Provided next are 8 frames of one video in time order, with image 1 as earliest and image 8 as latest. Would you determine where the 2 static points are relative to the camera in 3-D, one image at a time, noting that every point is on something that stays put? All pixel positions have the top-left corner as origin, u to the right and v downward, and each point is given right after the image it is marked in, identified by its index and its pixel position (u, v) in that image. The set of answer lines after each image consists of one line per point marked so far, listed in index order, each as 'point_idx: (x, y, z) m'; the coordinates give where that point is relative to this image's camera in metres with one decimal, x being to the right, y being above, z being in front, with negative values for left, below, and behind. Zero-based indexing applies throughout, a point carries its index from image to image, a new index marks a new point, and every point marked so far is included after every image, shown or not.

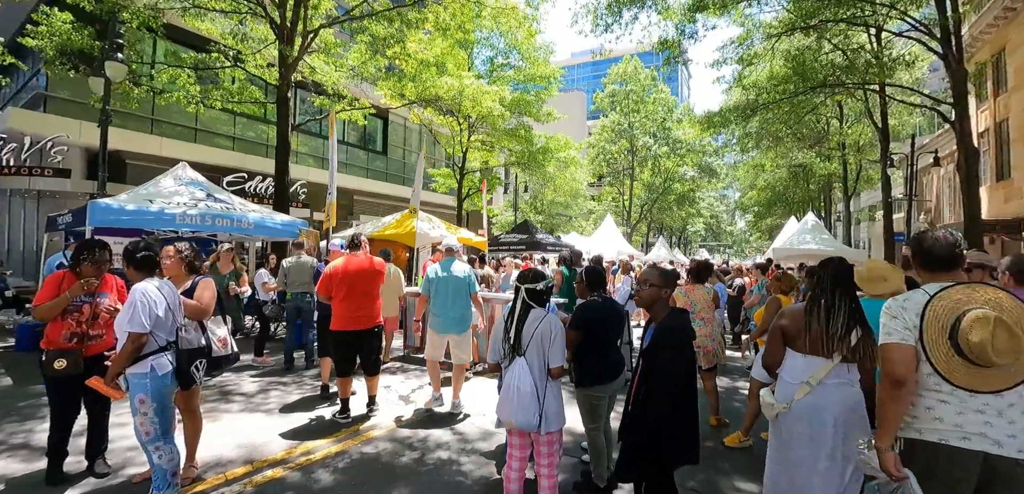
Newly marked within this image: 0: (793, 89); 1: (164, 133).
0: (+7.3, +4.2, +12.9) m
1: (-10.2, +3.4, +14.8) m
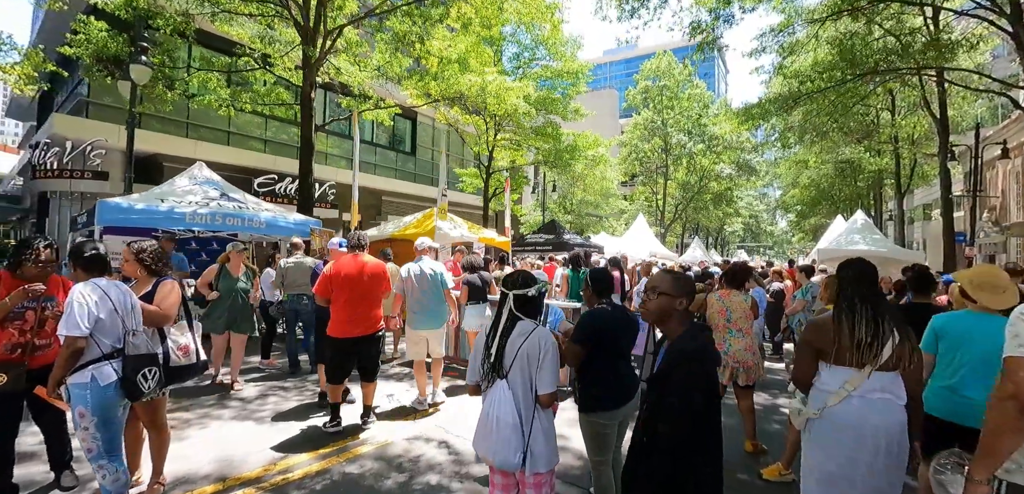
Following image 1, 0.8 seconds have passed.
0: (+7.9, +4.2, +12.0) m
1: (-9.4, +3.3, +15.1) m
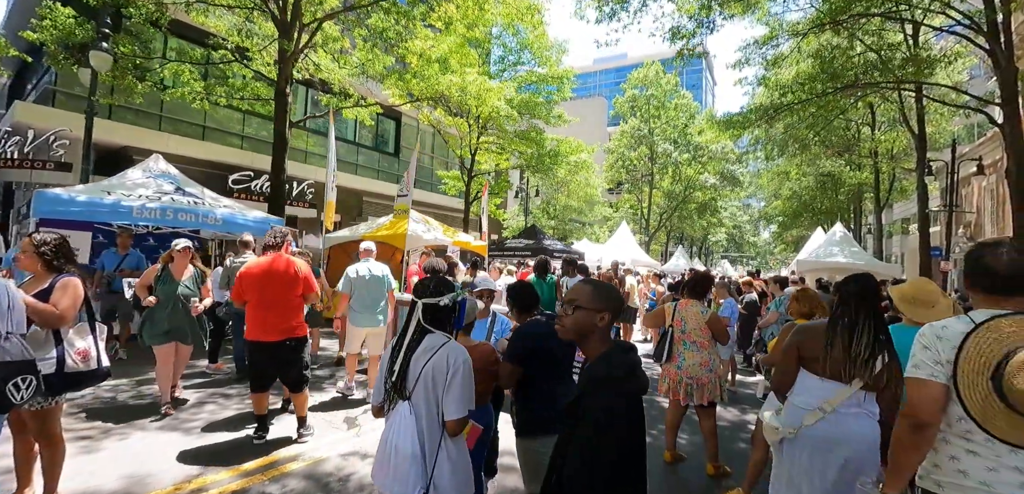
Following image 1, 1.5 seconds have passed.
0: (+7.5, +3.9, +12.1) m
1: (-10.0, +3.4, +14.6) m
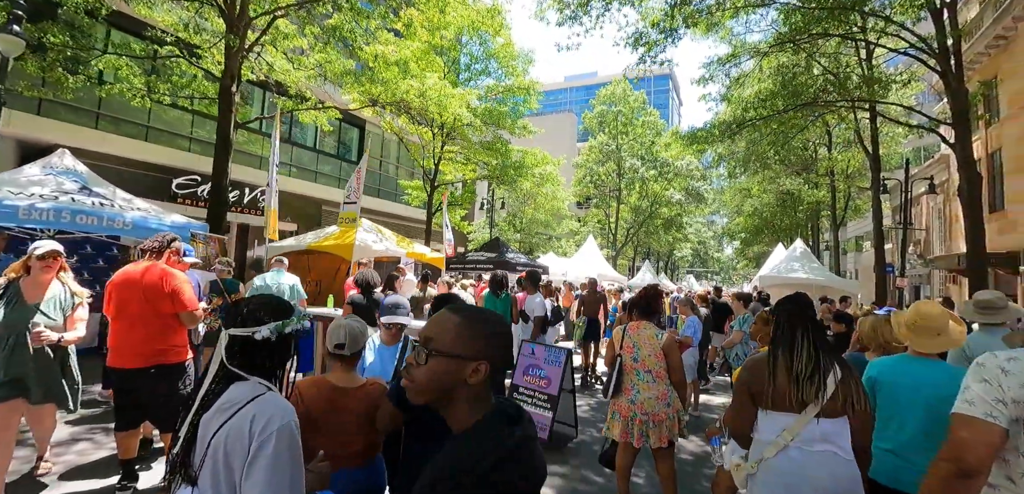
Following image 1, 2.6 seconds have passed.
0: (+6.6, +3.5, +12.2) m
1: (-11.0, +3.2, +13.6) m
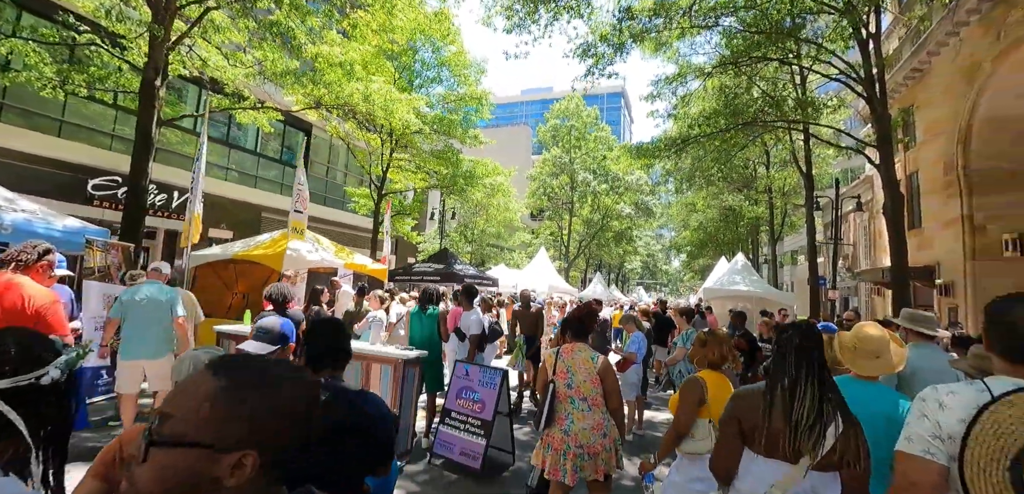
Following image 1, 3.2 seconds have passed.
0: (+5.4, +3.1, +12.5) m
1: (-12.3, +3.0, +12.4) m
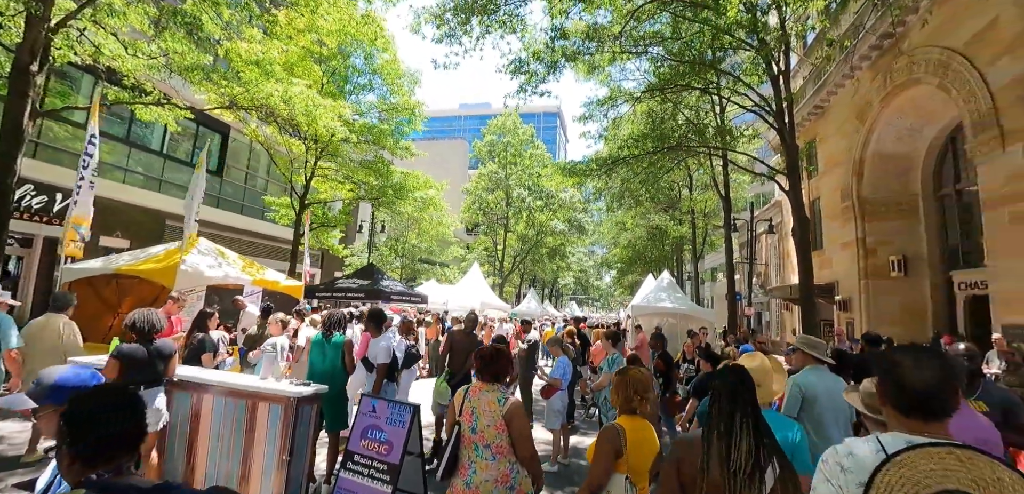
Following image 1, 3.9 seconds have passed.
0: (+3.6, +2.6, +12.9) m
1: (-13.8, +2.9, +10.5) m
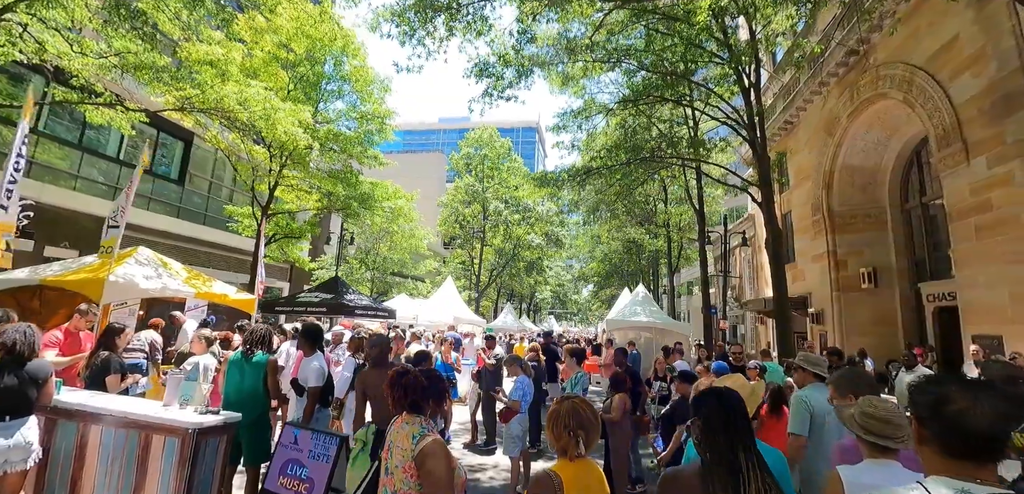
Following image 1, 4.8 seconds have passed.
0: (+2.9, +2.3, +12.8) m
1: (-14.4, +2.7, +9.6) m
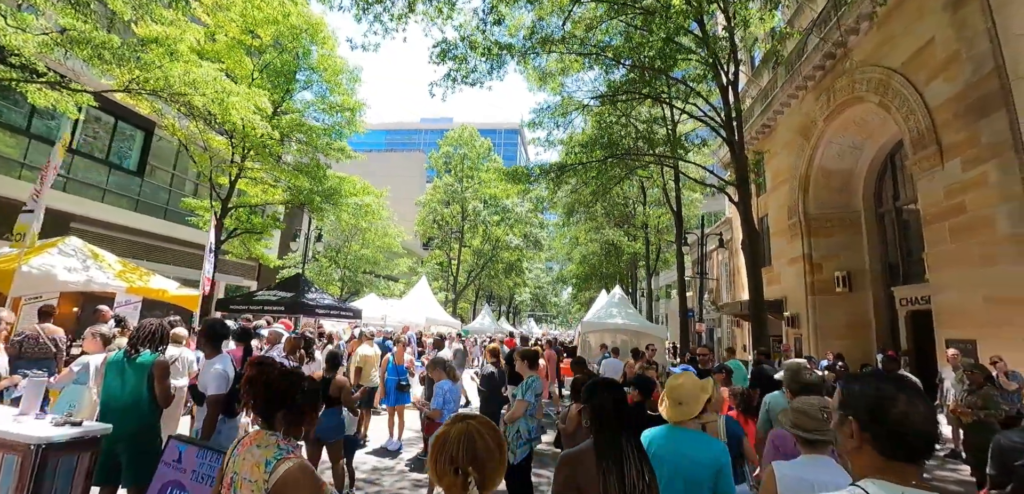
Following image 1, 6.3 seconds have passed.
0: (+2.3, +2.3, +12.4) m
1: (-14.9, +2.9, +8.6) m
